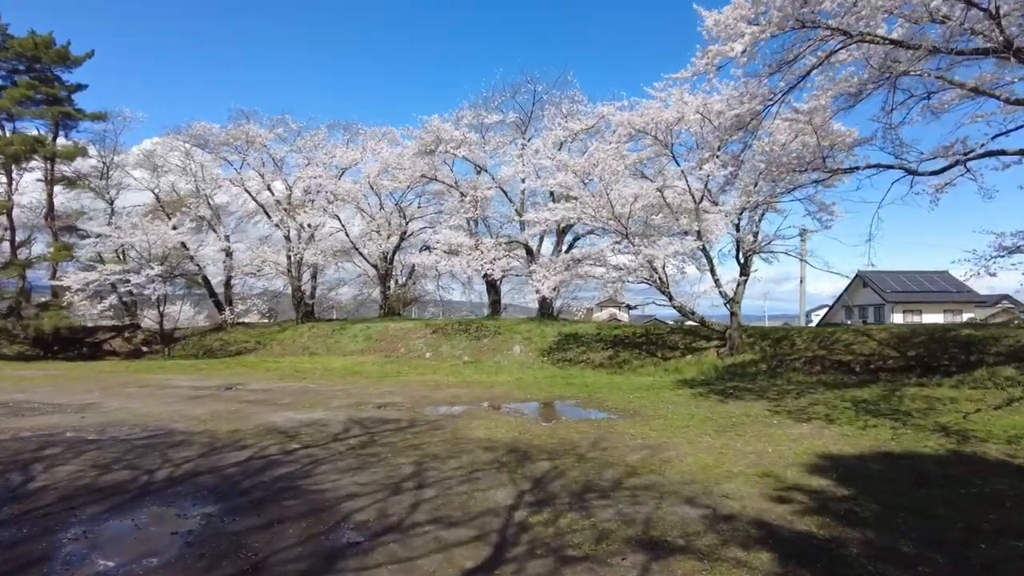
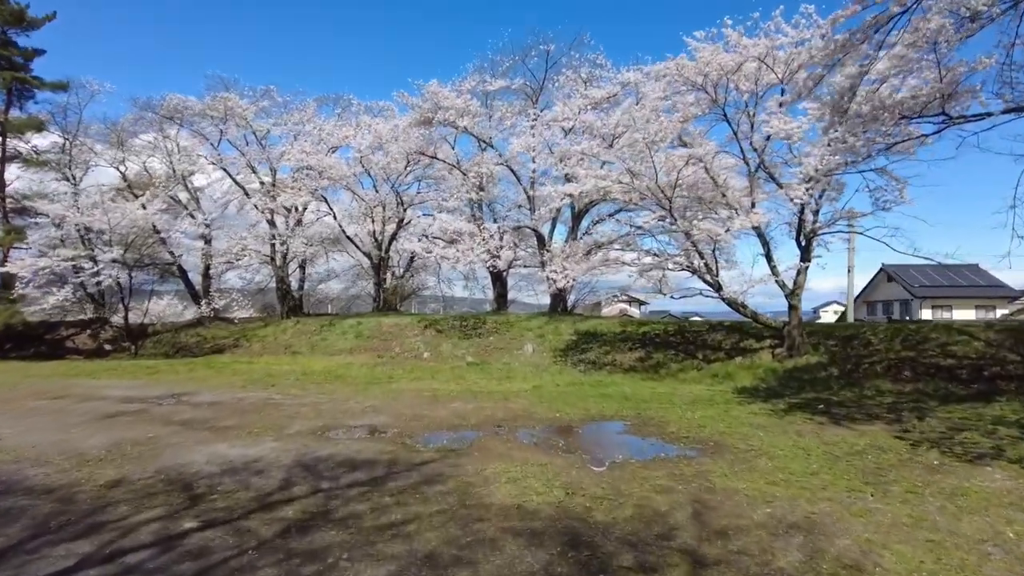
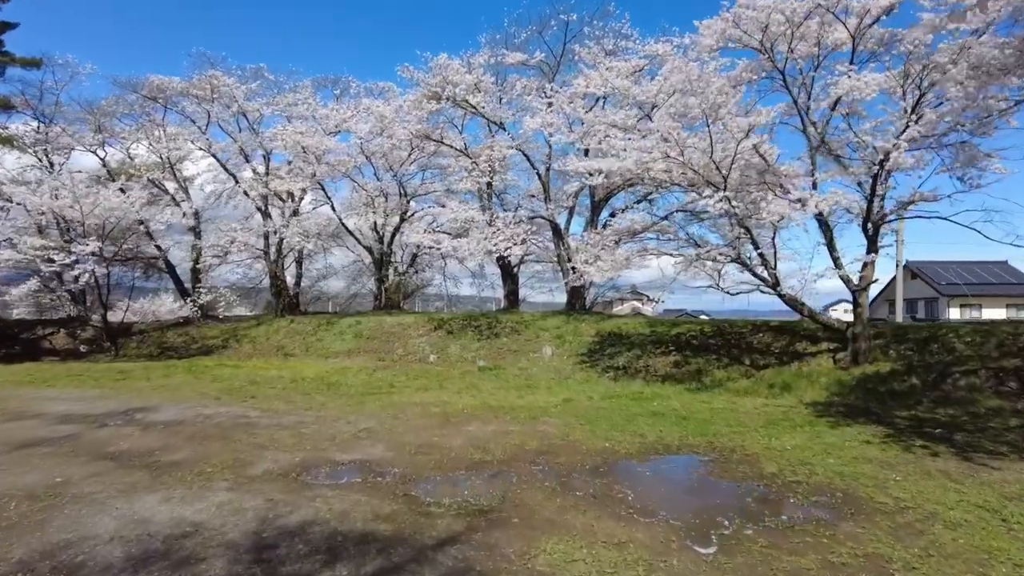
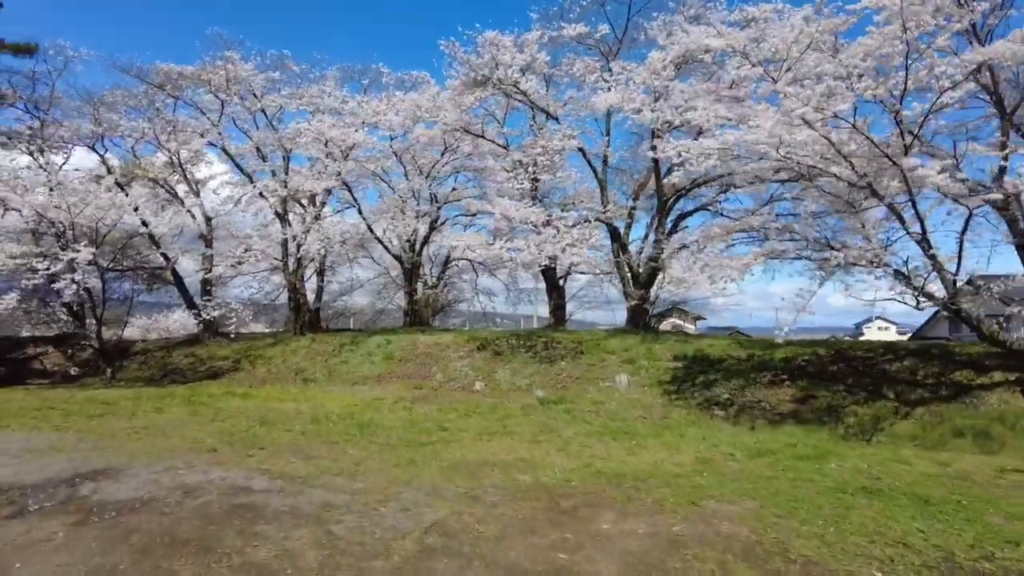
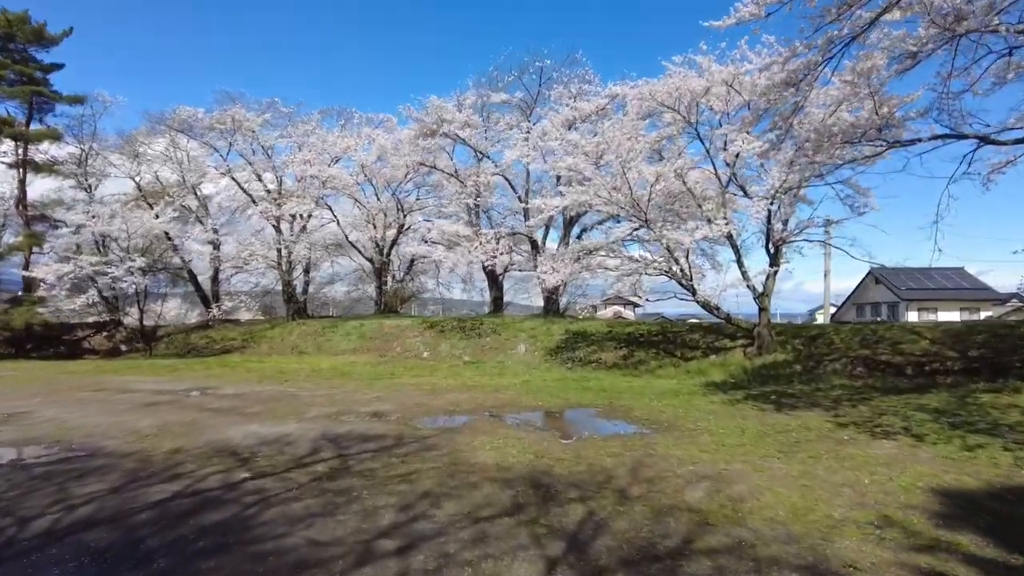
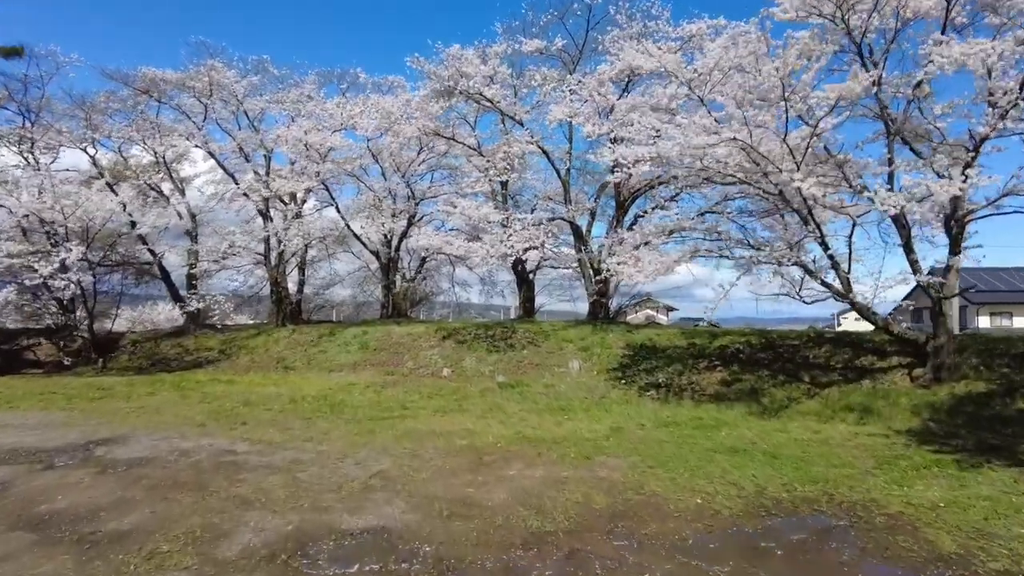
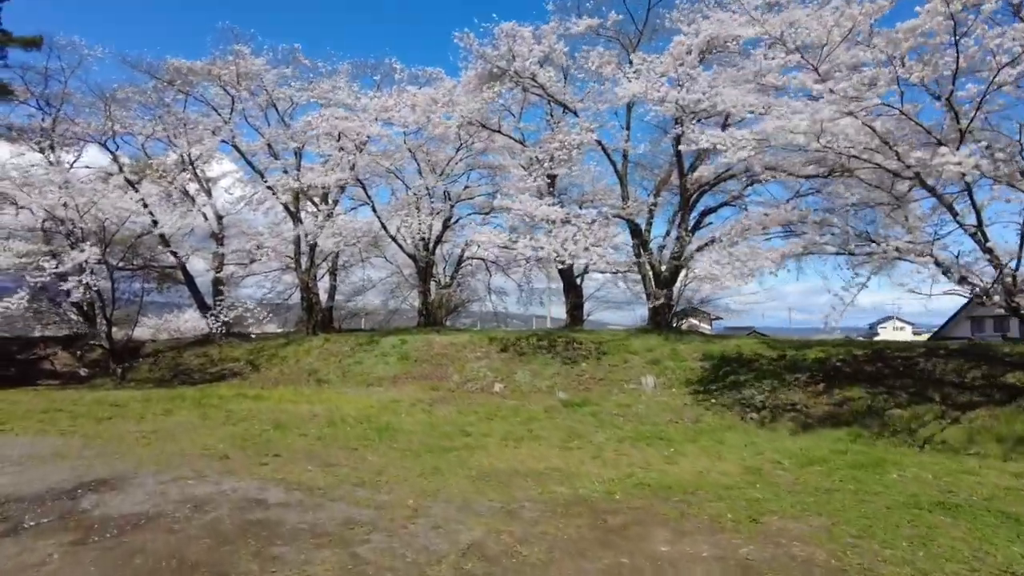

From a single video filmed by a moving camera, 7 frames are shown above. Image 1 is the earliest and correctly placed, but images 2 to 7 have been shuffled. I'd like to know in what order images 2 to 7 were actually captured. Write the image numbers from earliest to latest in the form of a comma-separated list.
5, 2, 3, 6, 4, 7
